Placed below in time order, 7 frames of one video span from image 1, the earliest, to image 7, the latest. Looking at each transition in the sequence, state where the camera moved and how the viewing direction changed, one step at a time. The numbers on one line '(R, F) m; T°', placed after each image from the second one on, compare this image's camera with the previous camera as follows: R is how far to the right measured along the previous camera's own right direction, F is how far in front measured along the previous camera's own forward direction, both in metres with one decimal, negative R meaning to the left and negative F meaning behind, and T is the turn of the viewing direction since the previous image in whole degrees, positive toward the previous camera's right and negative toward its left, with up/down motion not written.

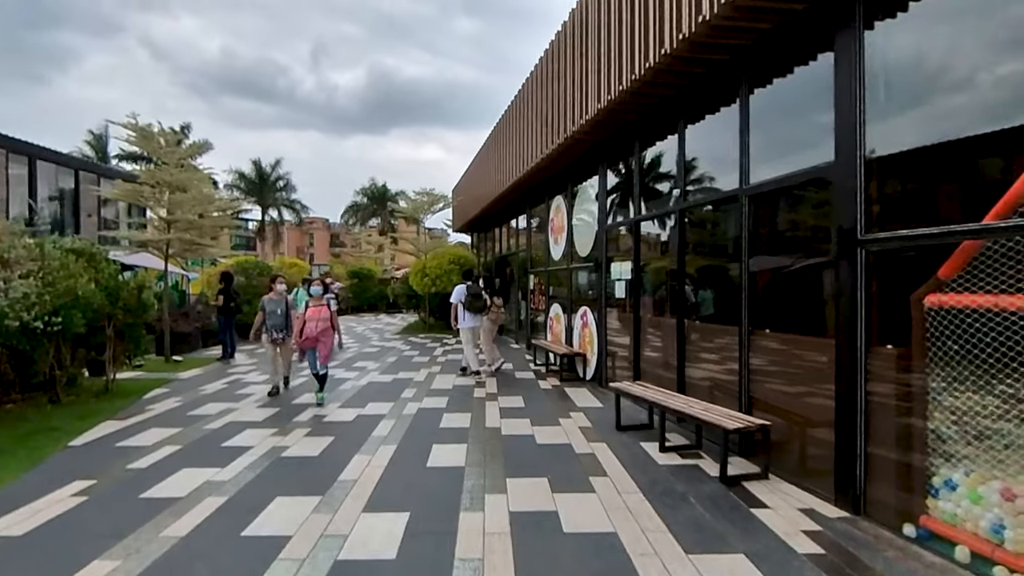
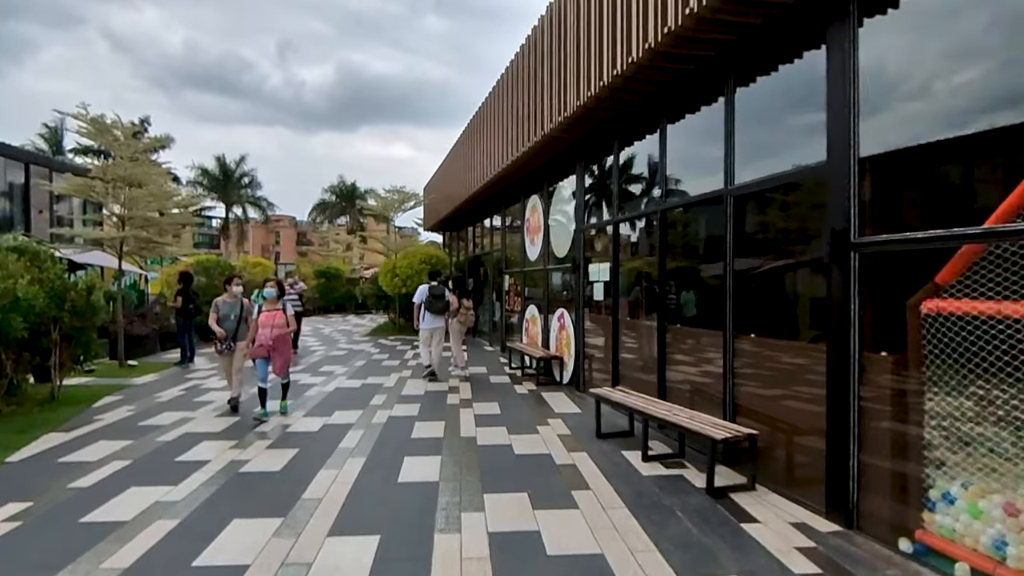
(-0.1, +0.3) m; +3°
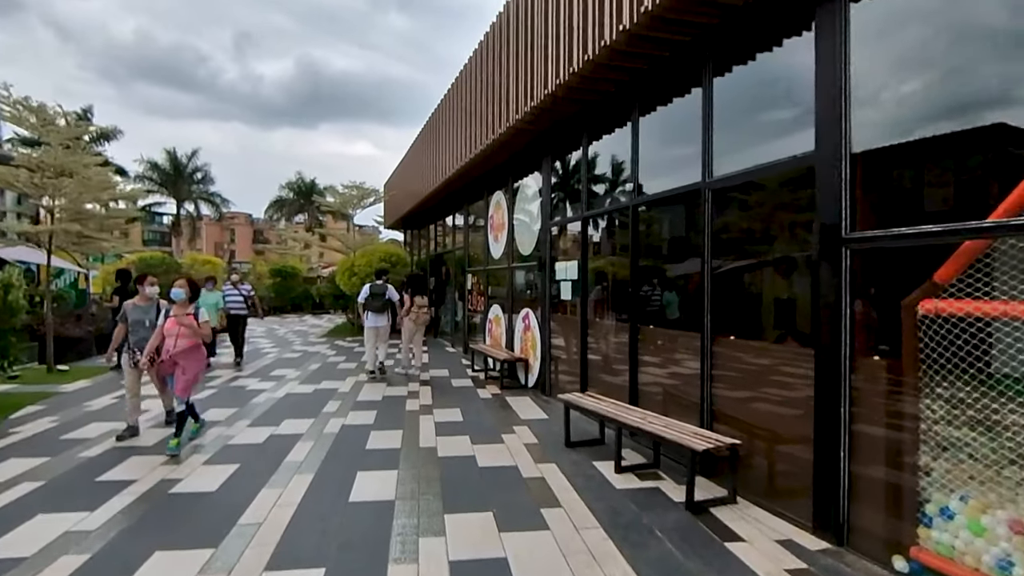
(0.0, +0.4) m; +4°
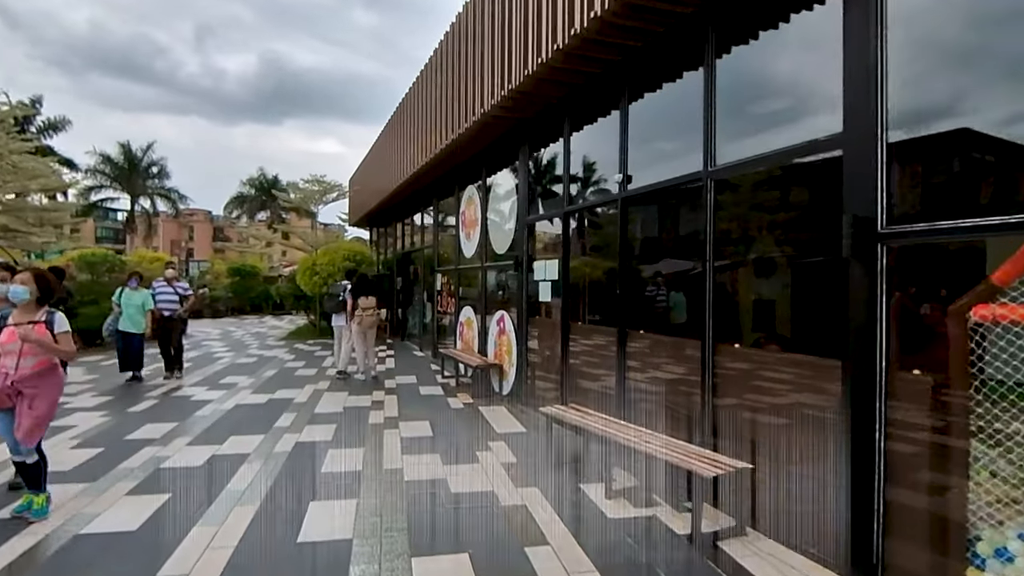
(-0.1, +0.6) m; +3°
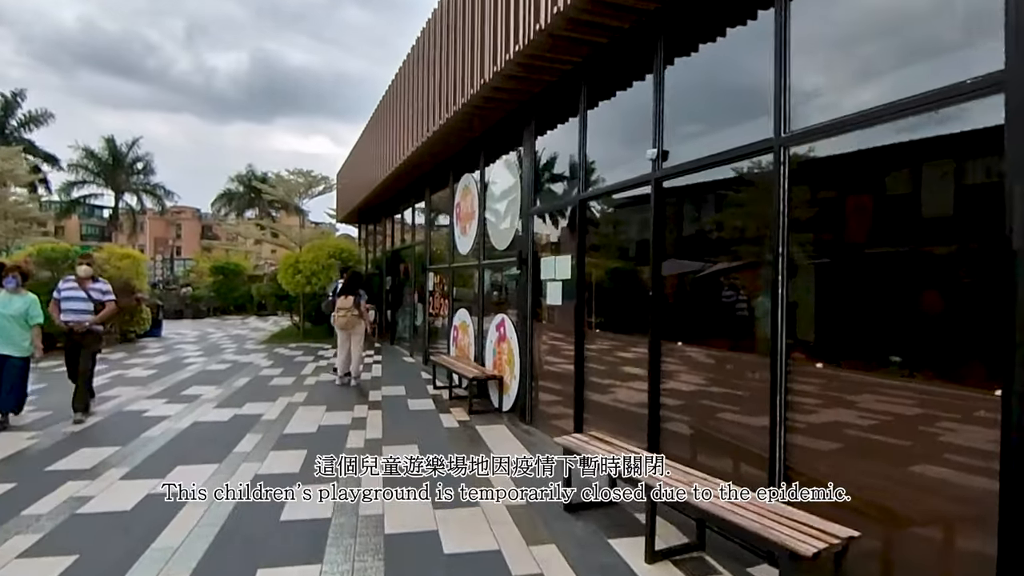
(-0.1, +0.9) m; +1°
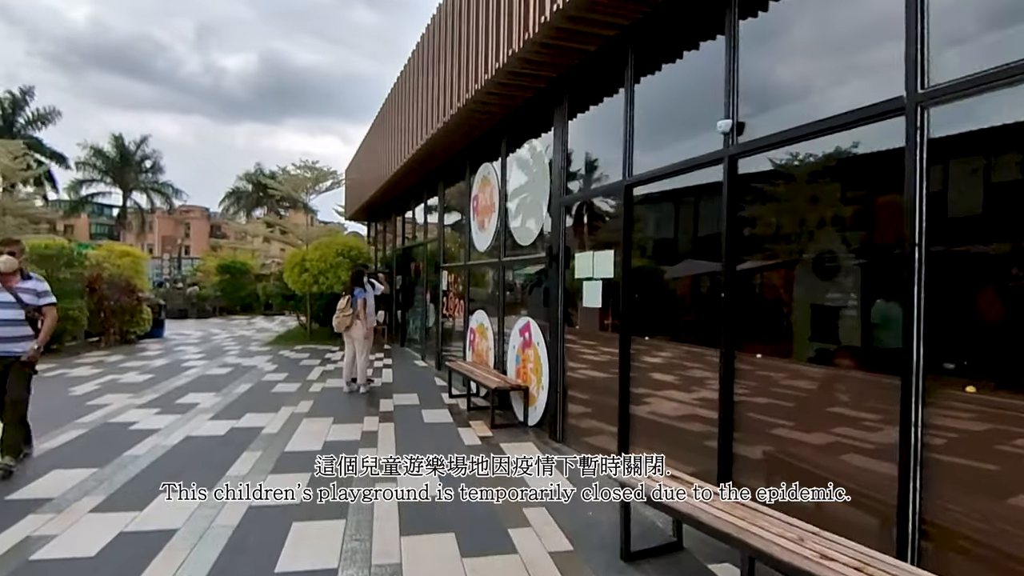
(-0.2, +0.7) m; -1°
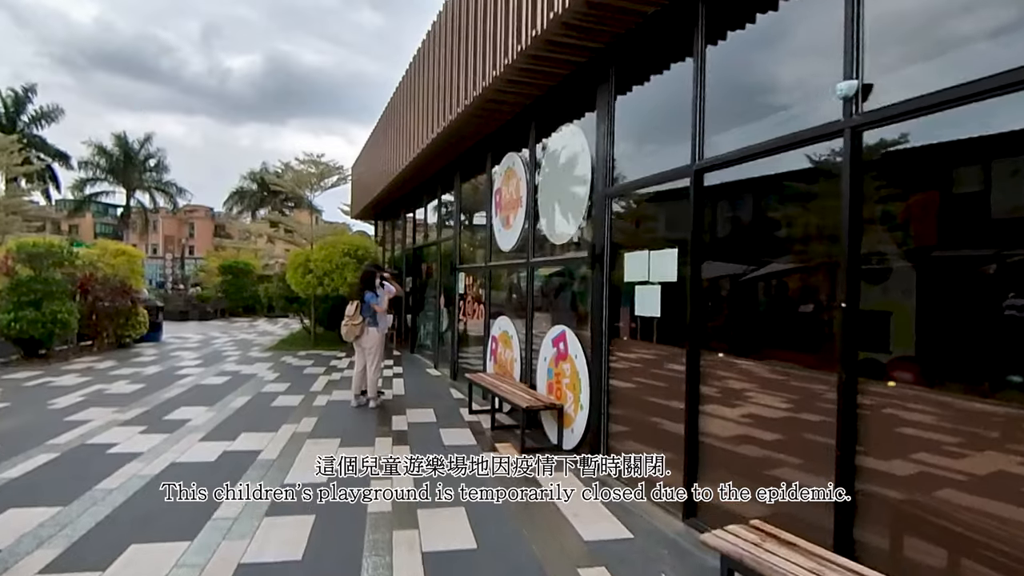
(-0.2, +0.7) m; 0°
